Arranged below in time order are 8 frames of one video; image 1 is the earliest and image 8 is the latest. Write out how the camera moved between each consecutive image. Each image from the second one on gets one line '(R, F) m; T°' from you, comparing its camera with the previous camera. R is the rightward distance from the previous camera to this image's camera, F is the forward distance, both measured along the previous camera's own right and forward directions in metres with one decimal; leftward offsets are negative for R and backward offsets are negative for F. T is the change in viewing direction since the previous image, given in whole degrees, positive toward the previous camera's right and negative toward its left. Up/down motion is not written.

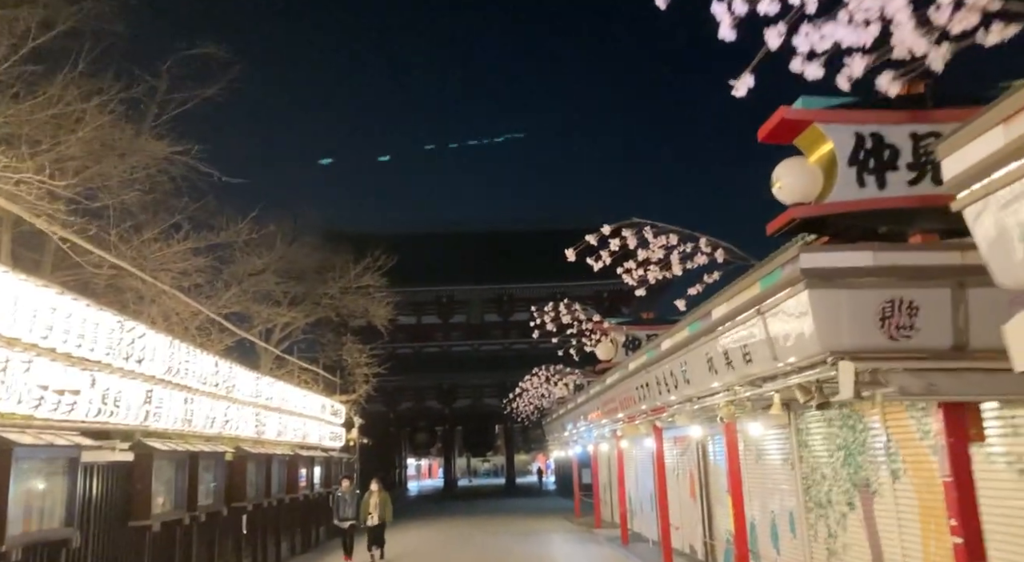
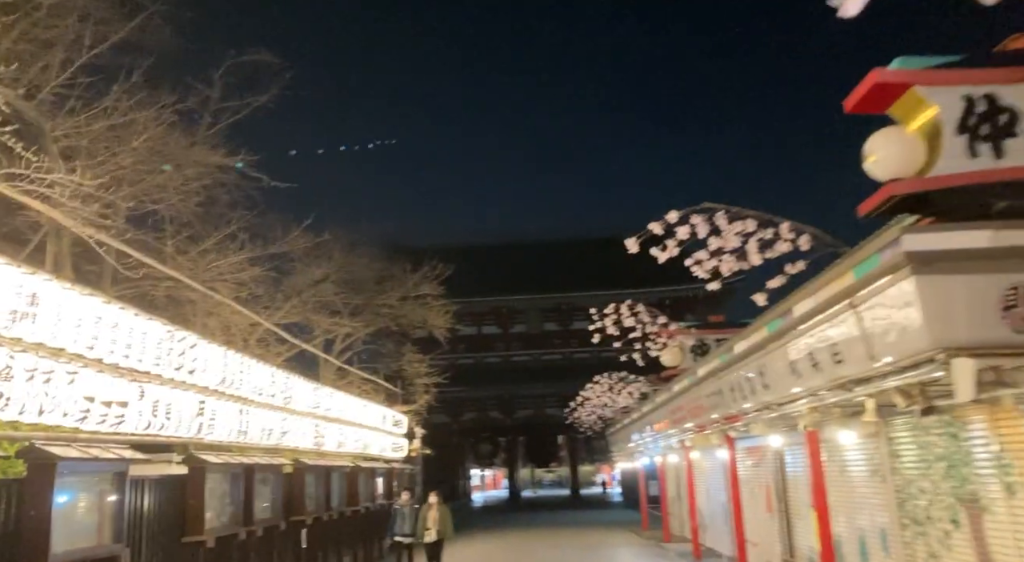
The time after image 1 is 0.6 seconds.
(0.0, +0.5) m; -4°
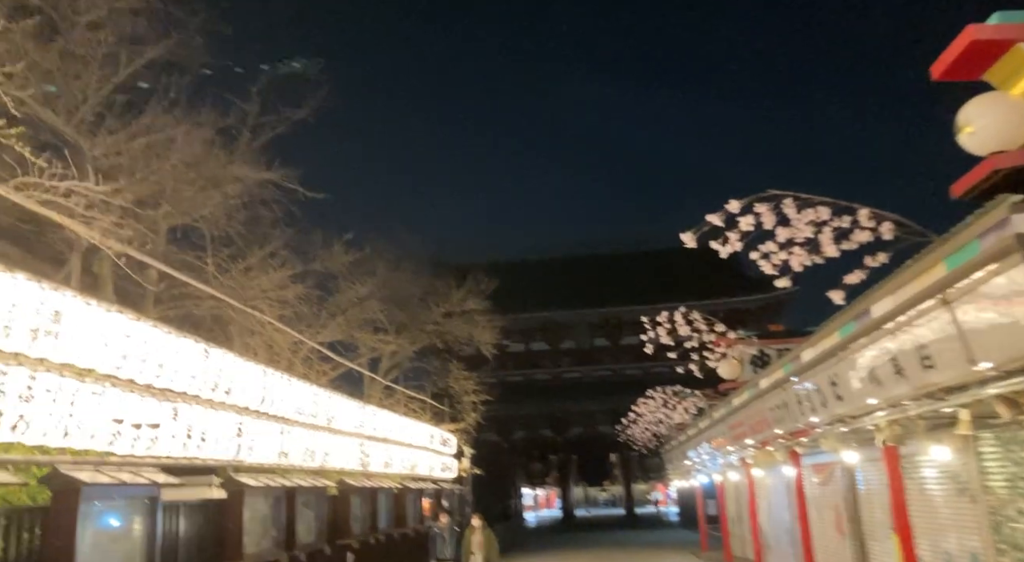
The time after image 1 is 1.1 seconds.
(0.0, +0.5) m; -4°
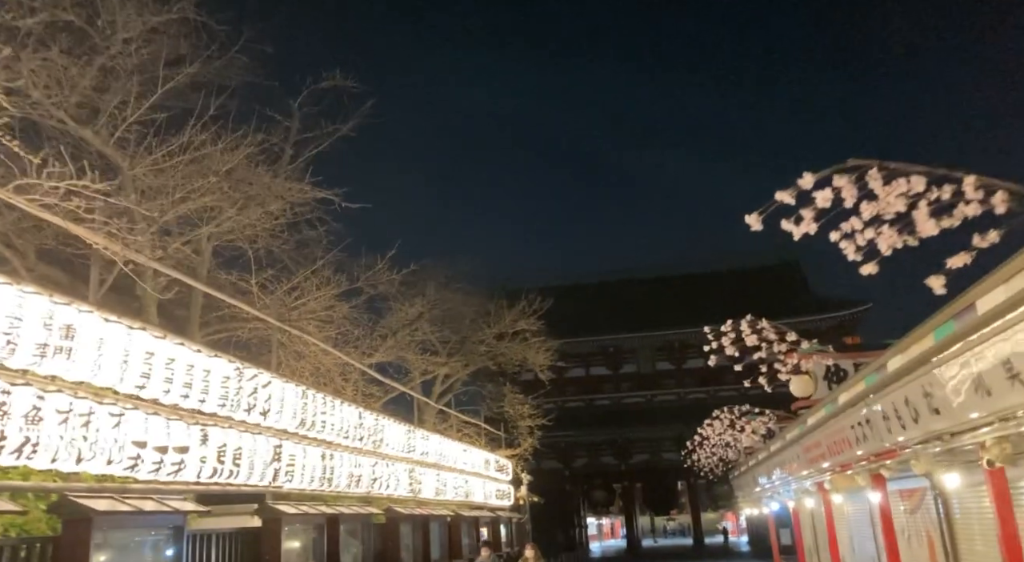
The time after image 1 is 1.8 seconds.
(+0.1, +0.6) m; -4°
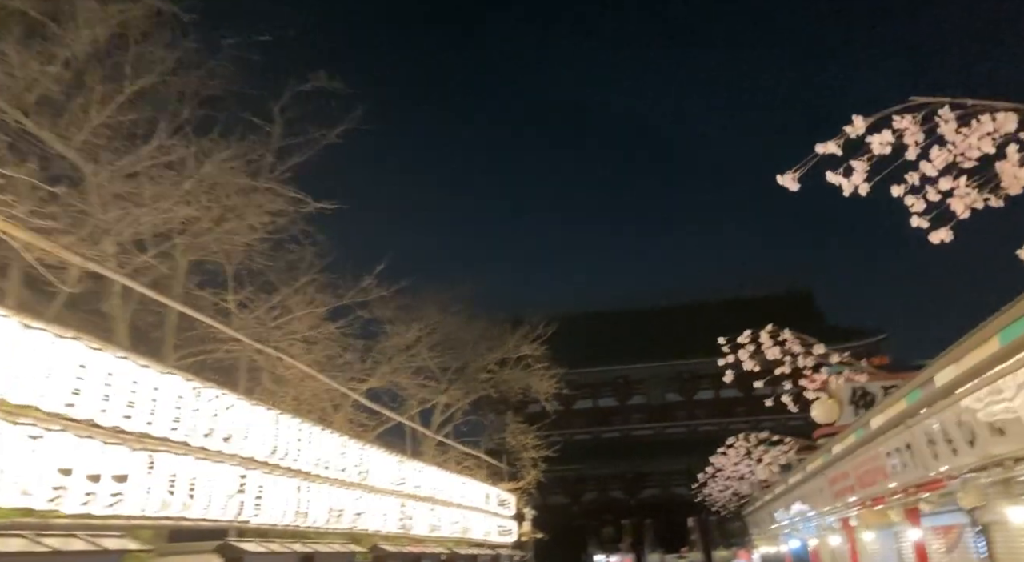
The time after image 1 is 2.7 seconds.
(+0.1, +0.8) m; -1°
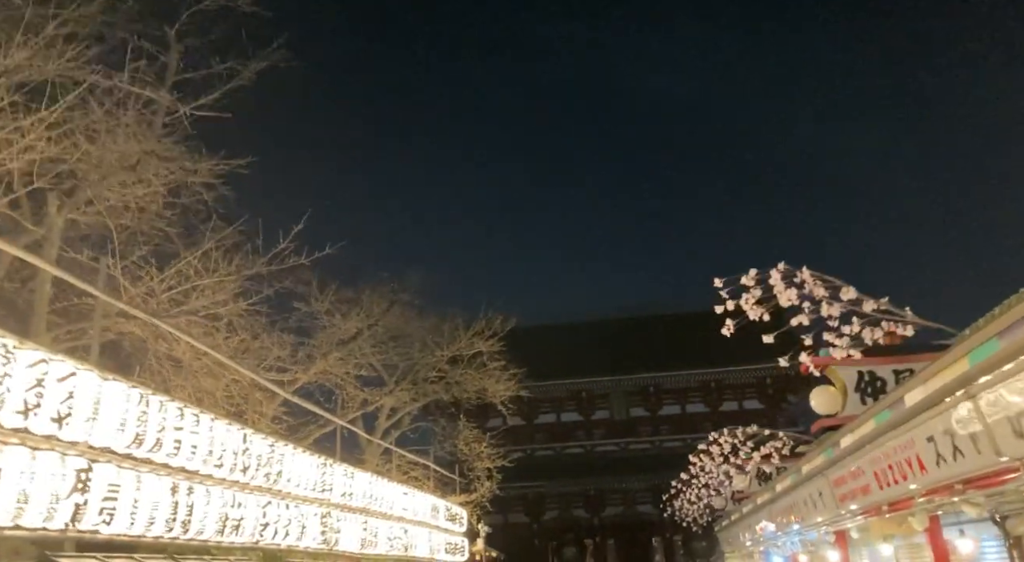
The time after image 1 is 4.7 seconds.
(+0.2, +1.6) m; +3°
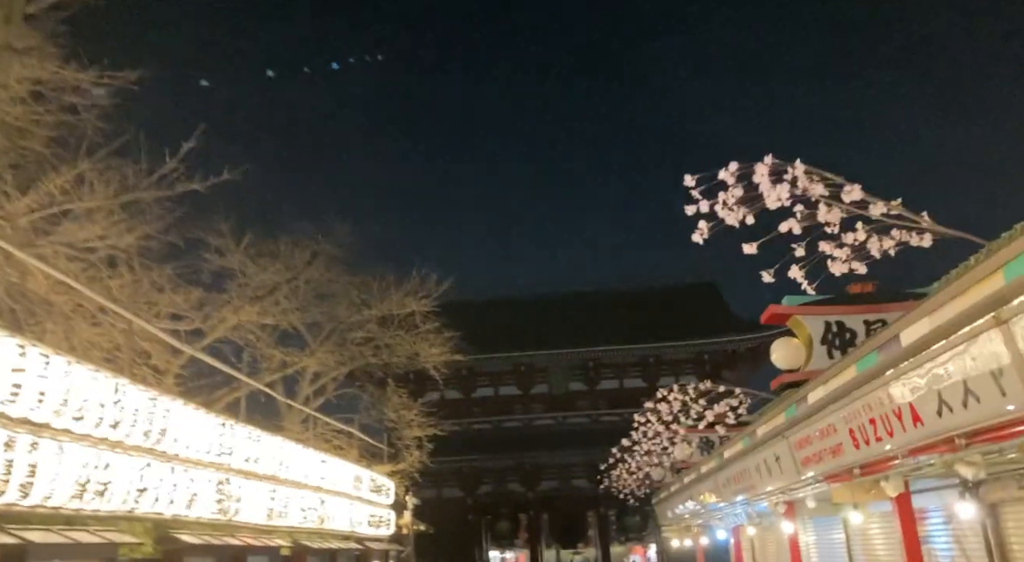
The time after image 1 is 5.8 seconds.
(+0.1, +1.1) m; +4°
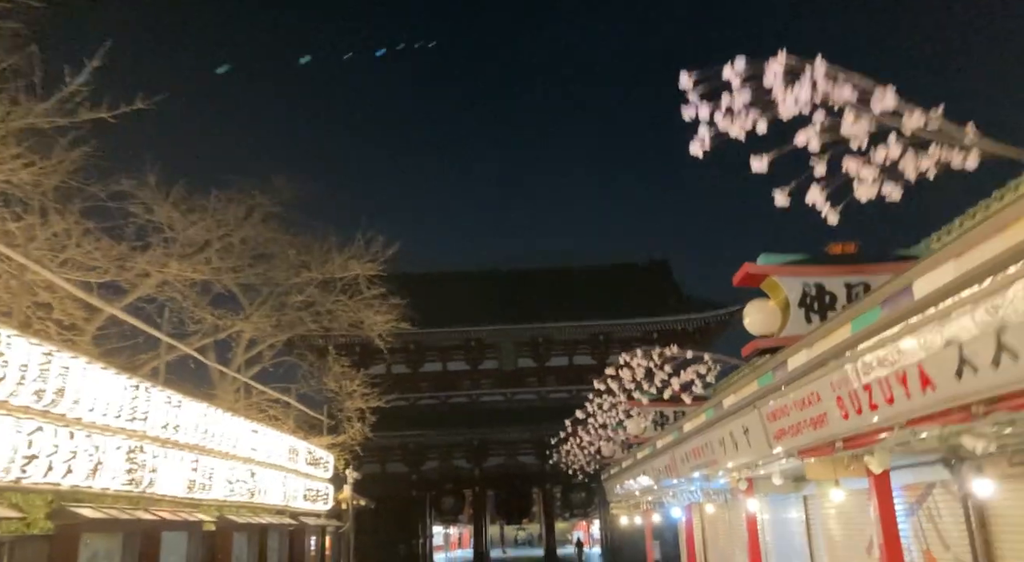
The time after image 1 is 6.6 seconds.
(0.0, +0.7) m; +4°
